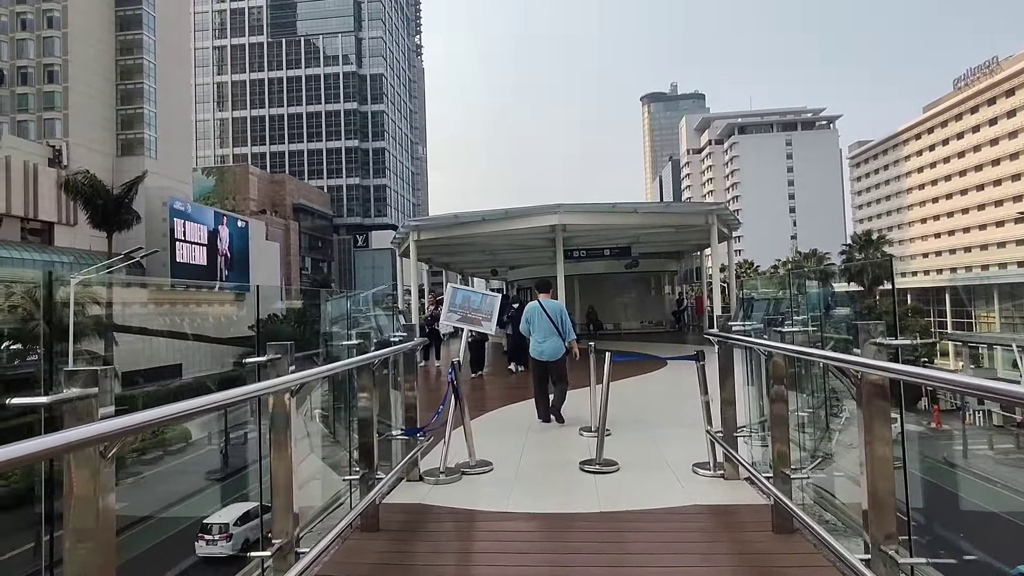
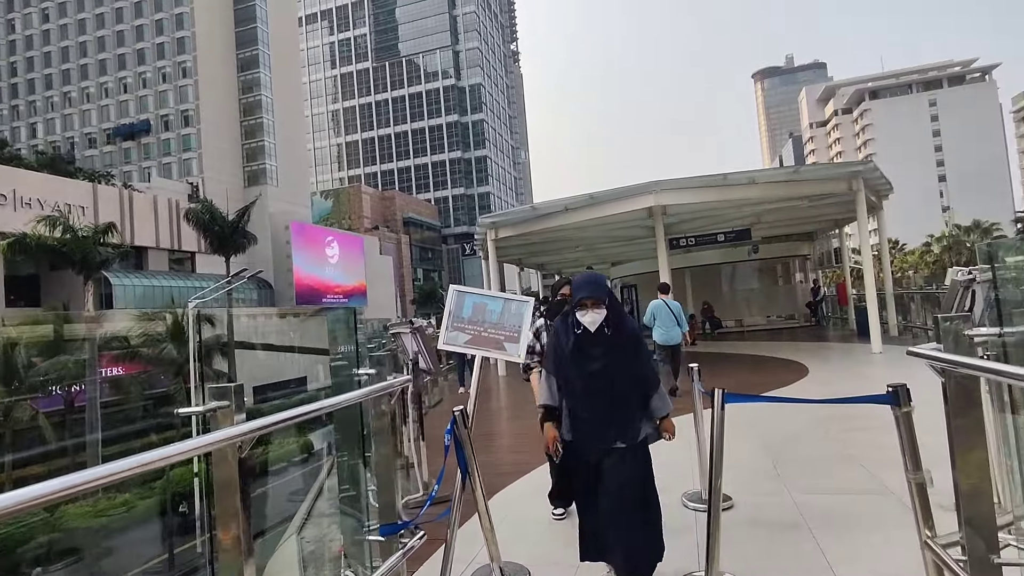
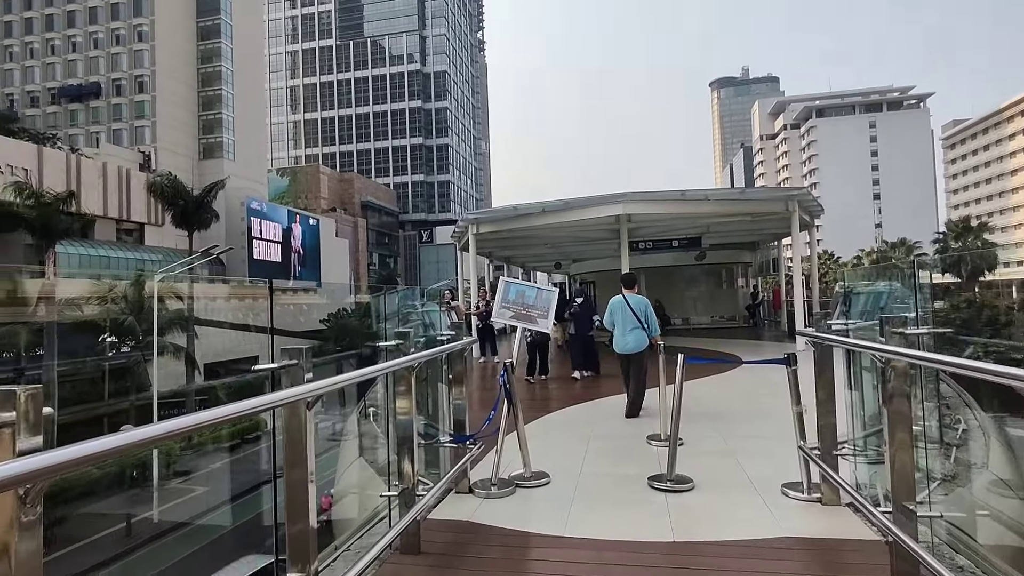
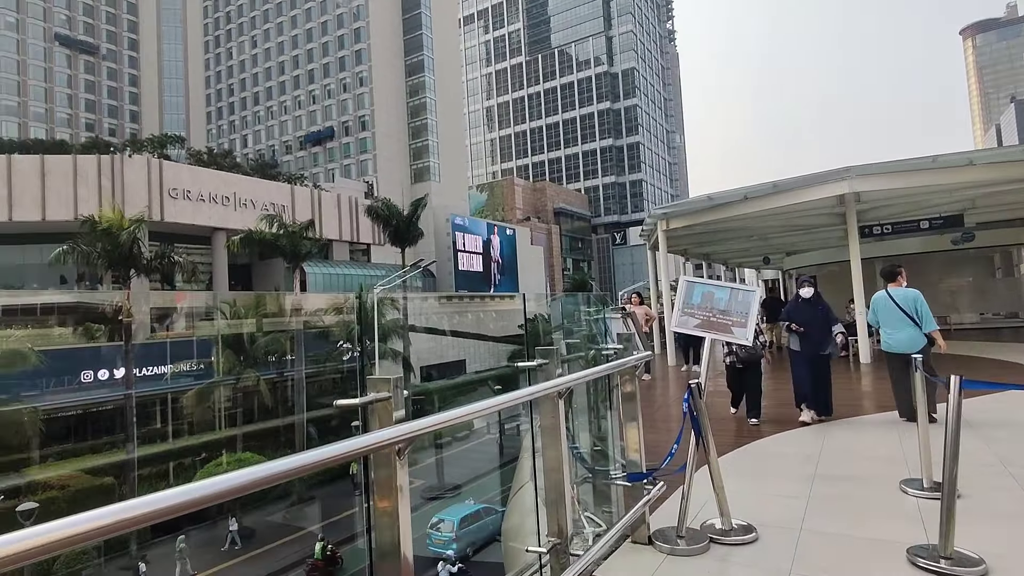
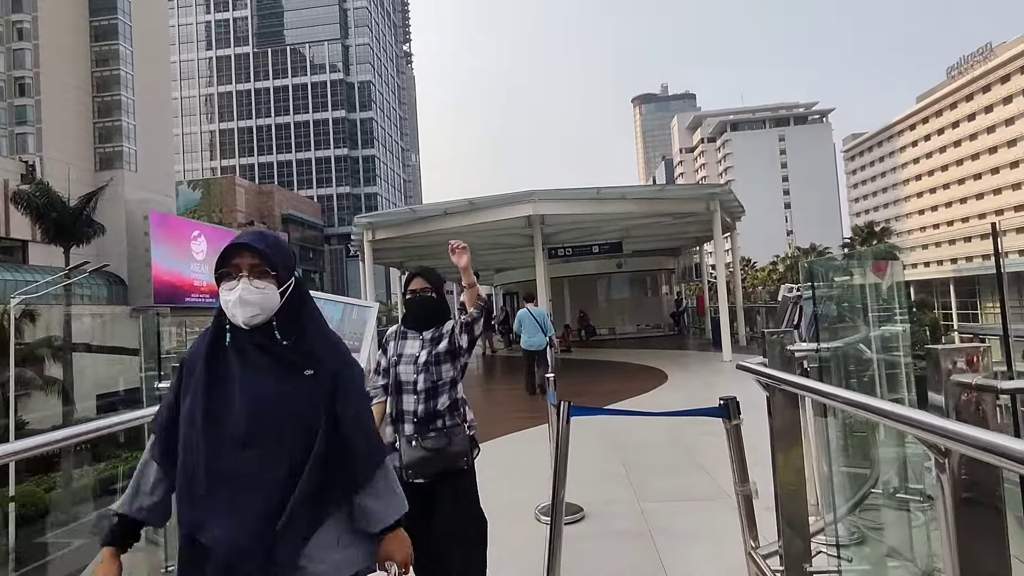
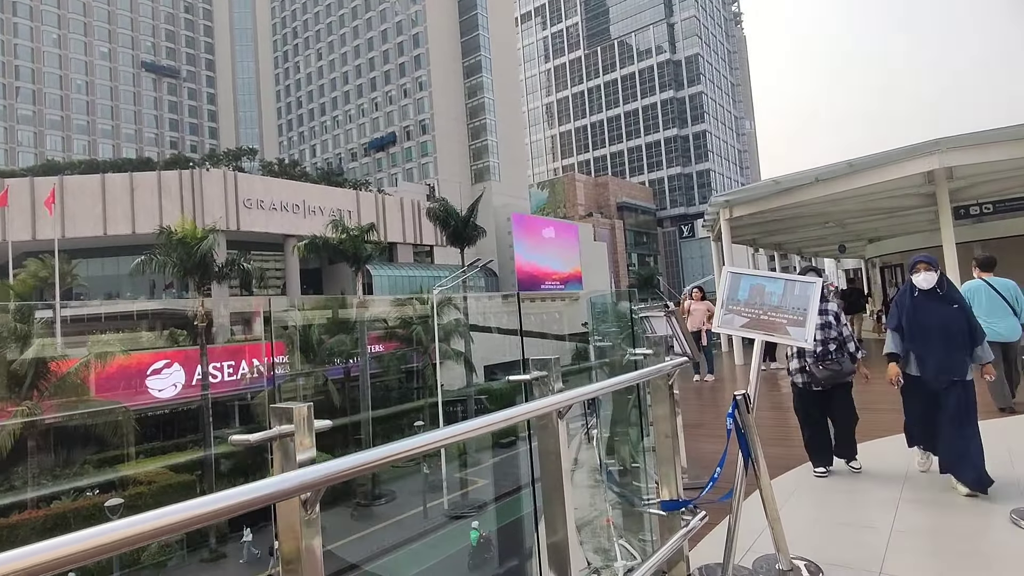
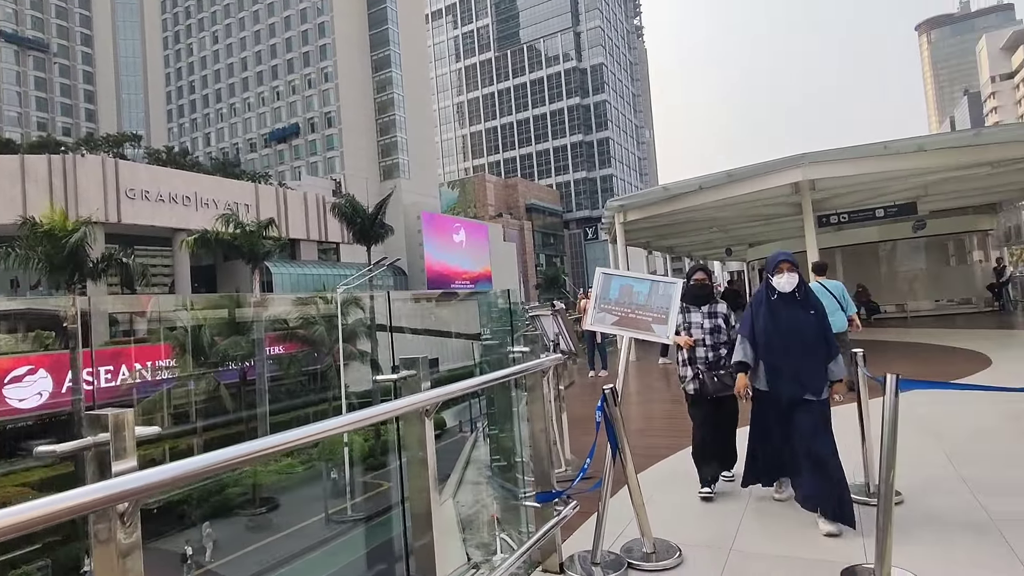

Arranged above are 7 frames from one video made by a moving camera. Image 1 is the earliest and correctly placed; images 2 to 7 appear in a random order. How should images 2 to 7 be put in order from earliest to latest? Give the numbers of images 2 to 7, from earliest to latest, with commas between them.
3, 4, 6, 7, 2, 5
